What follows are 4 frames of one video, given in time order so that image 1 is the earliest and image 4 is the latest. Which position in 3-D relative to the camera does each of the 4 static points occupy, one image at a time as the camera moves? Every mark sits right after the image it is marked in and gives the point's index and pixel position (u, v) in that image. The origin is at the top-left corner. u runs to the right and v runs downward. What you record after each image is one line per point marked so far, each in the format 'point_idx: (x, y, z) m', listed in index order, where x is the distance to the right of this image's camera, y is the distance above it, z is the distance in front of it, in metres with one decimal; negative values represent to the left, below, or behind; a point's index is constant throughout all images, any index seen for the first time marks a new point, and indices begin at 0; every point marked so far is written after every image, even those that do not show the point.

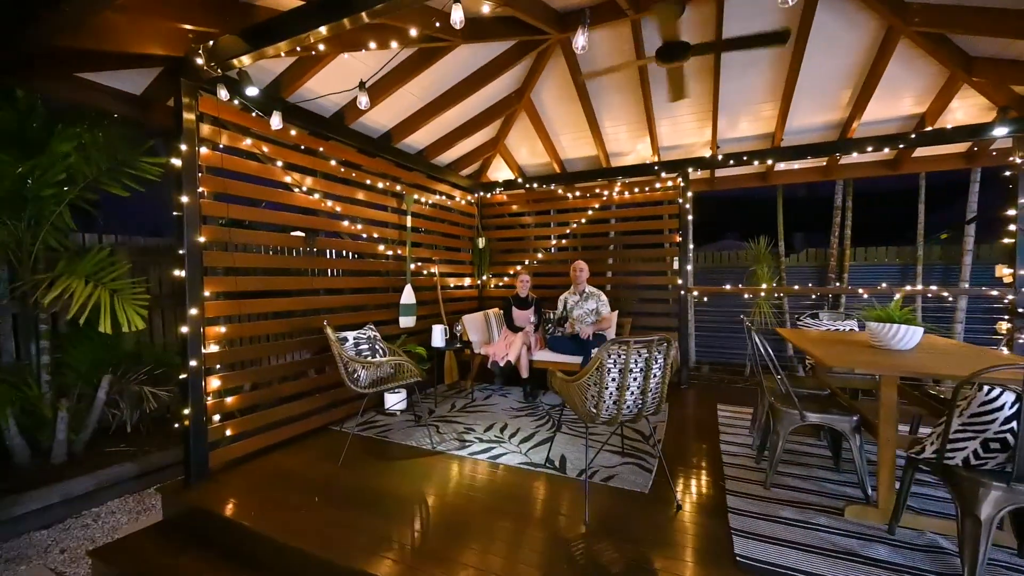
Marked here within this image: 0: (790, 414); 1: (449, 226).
0: (+1.6, -0.7, +2.4) m
1: (-0.8, +0.8, +5.1) m
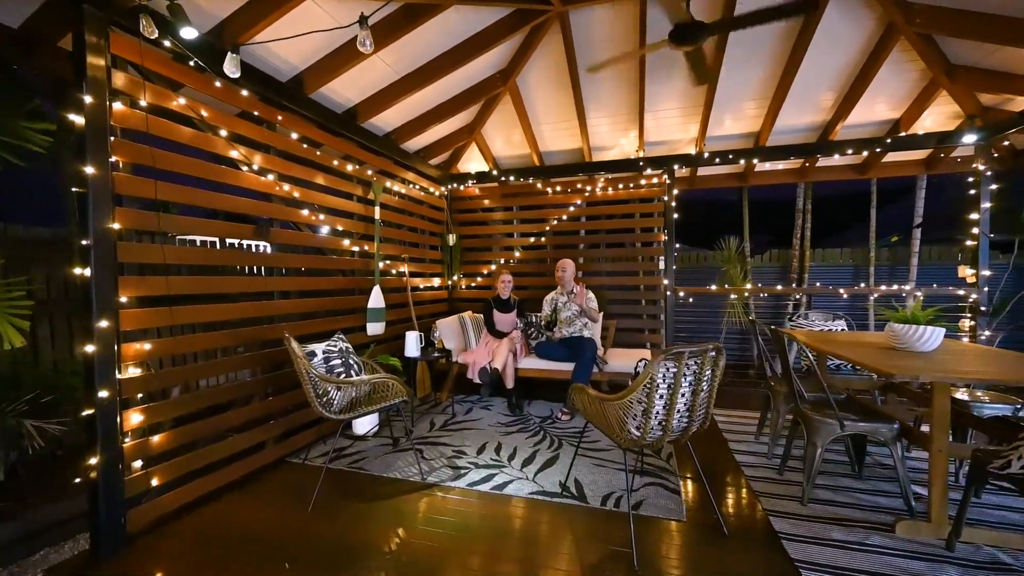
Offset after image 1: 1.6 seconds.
0: (+1.7, -0.7, +2.2) m
1: (-1.0, +0.8, +4.5) m
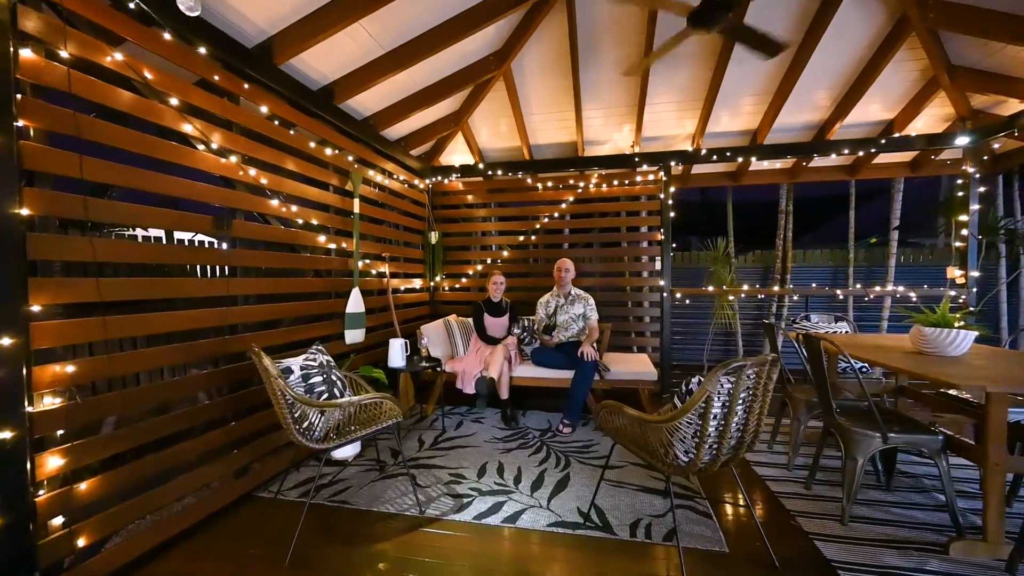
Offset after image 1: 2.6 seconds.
0: (+1.8, -0.7, +2.1) m
1: (-1.1, +0.7, +4.1) m
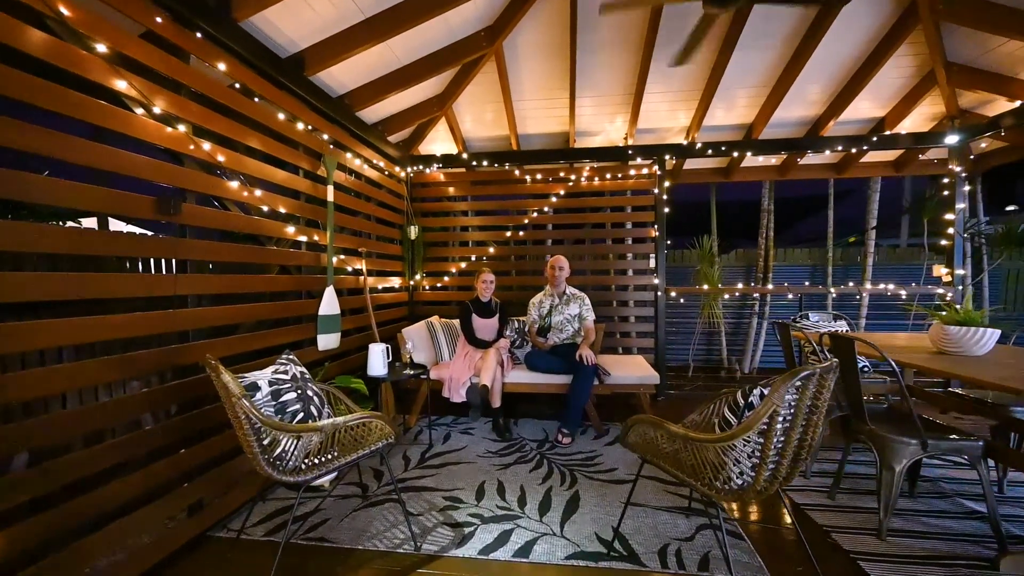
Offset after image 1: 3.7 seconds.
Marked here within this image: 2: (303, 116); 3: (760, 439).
0: (+1.9, -0.7, +1.9) m
1: (-1.3, +0.8, +3.8) m
2: (-1.4, +1.2, +2.7) m
3: (+0.8, -0.5, +1.4) m
